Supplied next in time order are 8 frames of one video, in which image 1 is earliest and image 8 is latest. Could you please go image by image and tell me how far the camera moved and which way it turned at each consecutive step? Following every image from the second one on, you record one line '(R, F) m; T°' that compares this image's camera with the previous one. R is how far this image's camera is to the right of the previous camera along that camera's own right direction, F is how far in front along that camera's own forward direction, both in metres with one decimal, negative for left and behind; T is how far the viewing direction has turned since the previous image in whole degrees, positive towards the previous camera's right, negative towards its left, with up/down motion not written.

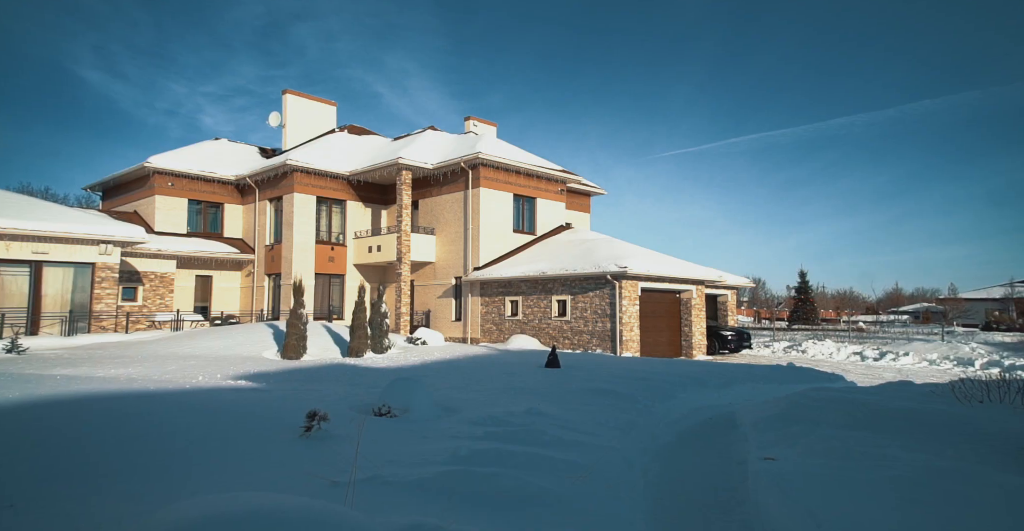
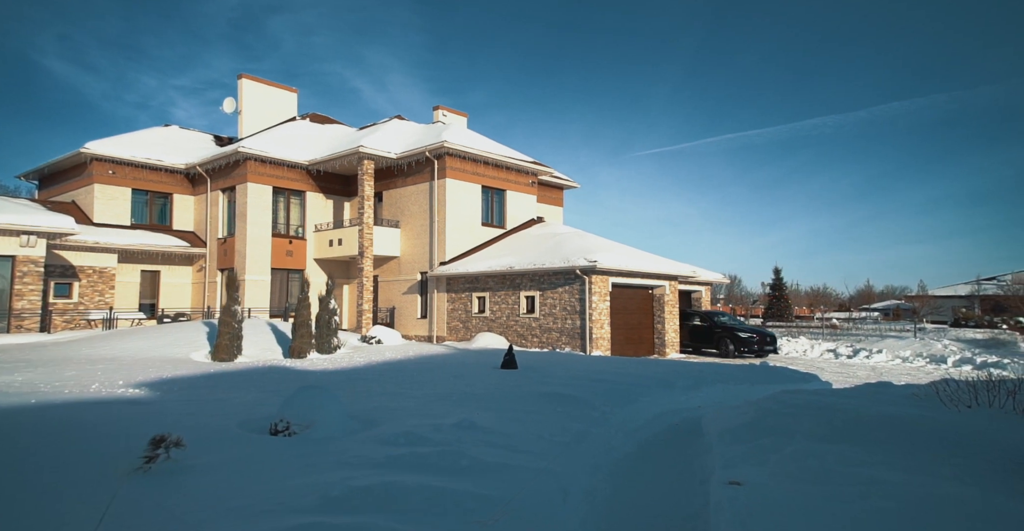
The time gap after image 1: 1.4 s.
(+0.5, +0.9) m; +2°
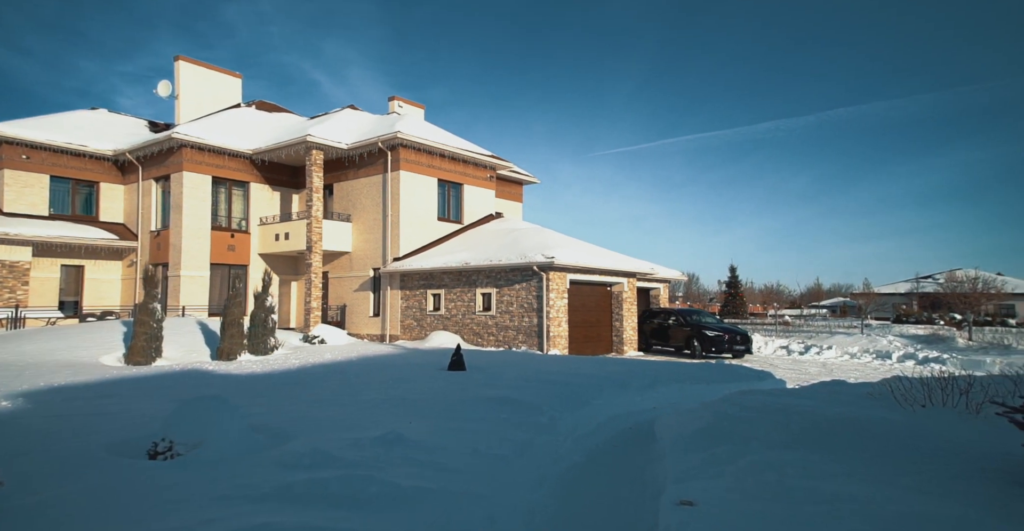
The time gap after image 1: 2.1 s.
(+0.3, +0.7) m; +3°
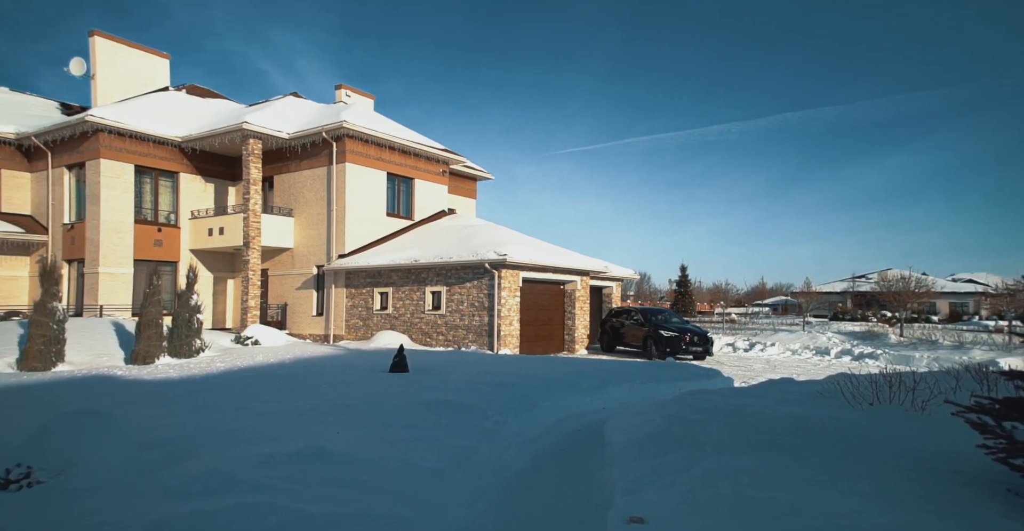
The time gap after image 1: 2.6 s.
(+0.2, +0.6) m; +4°
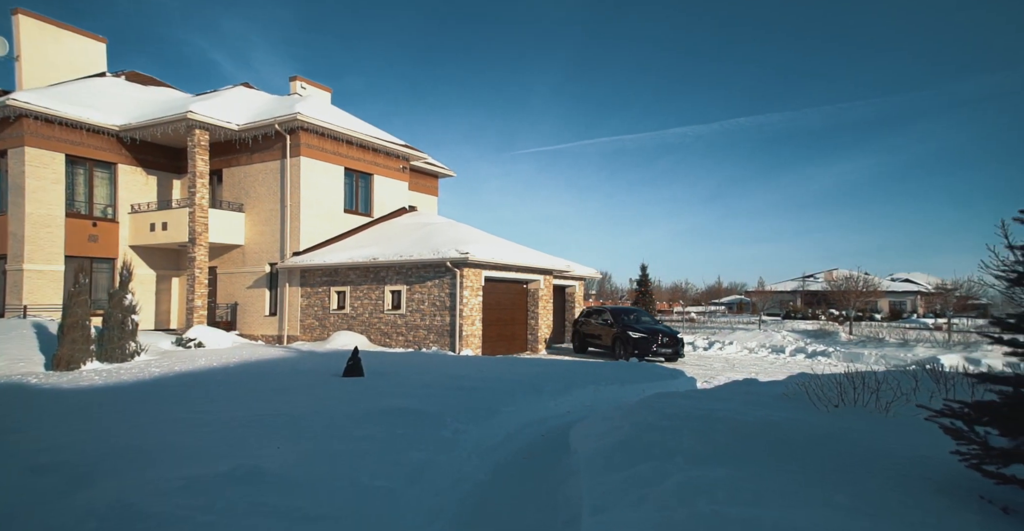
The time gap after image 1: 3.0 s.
(0.0, +0.5) m; +3°
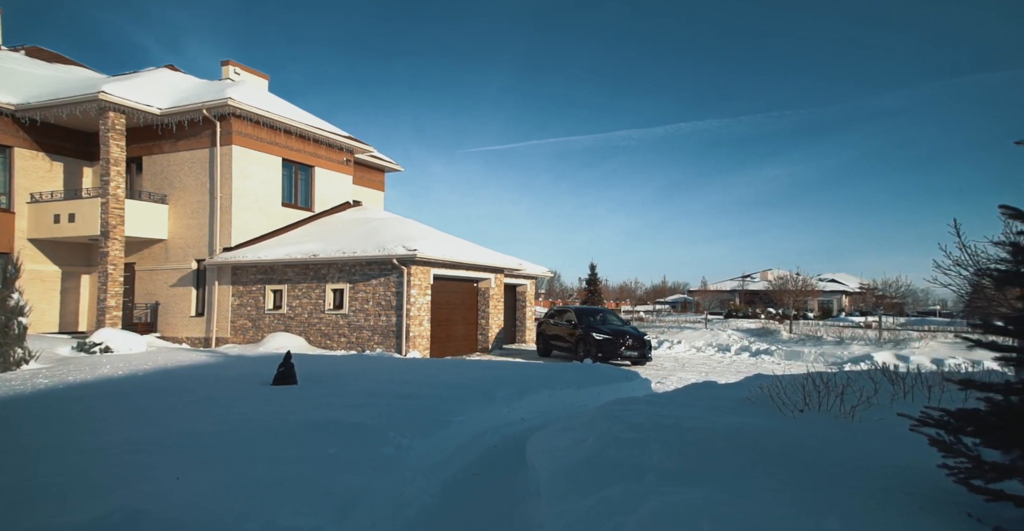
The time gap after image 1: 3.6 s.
(0.0, +1.0) m; +5°
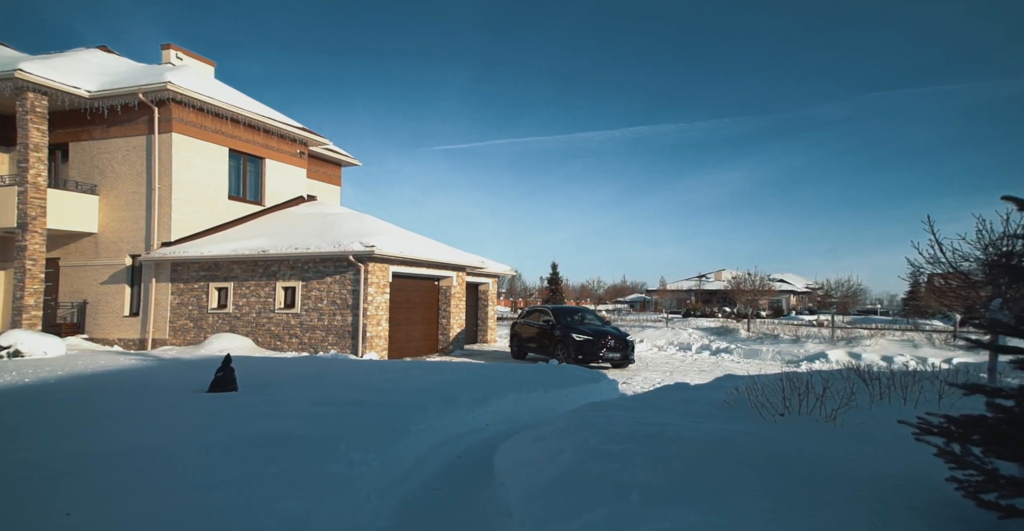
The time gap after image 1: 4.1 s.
(-0.1, +0.9) m; +4°
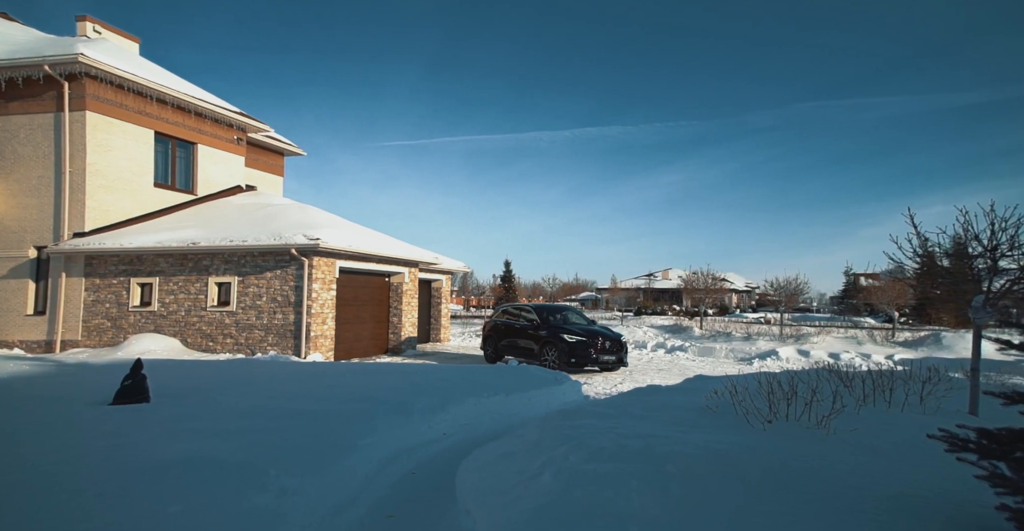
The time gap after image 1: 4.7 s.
(-0.1, +1.3) m; +4°
